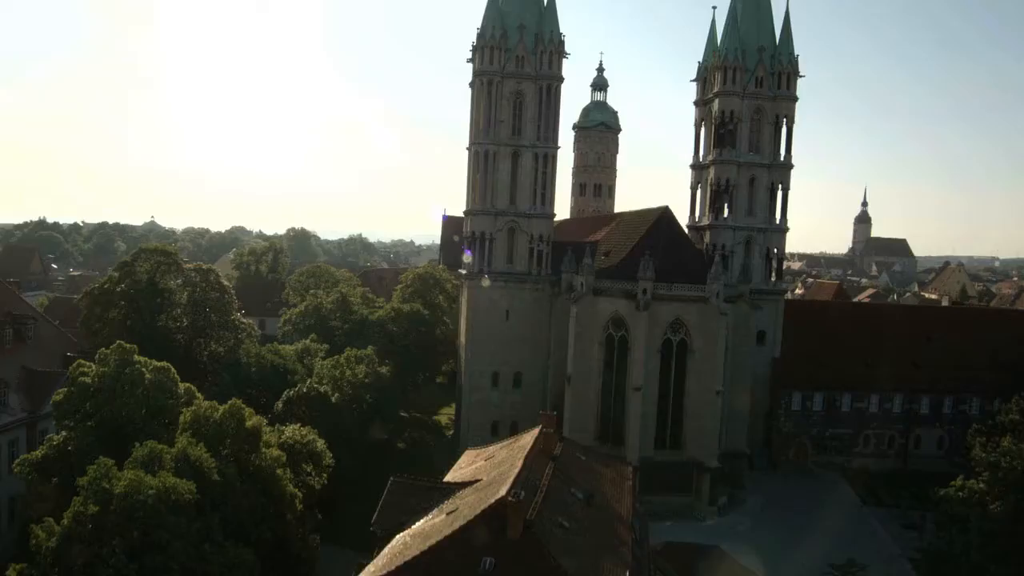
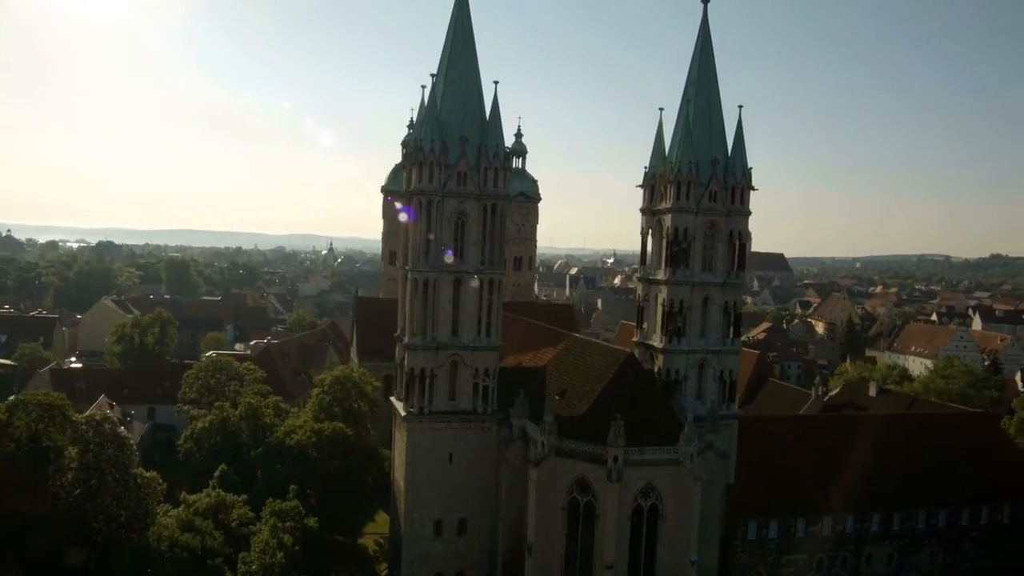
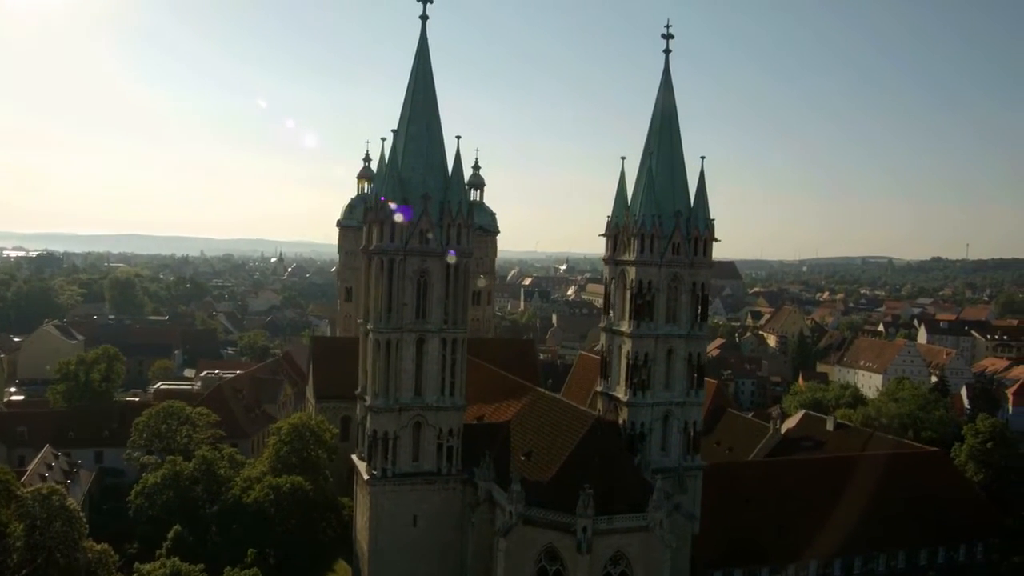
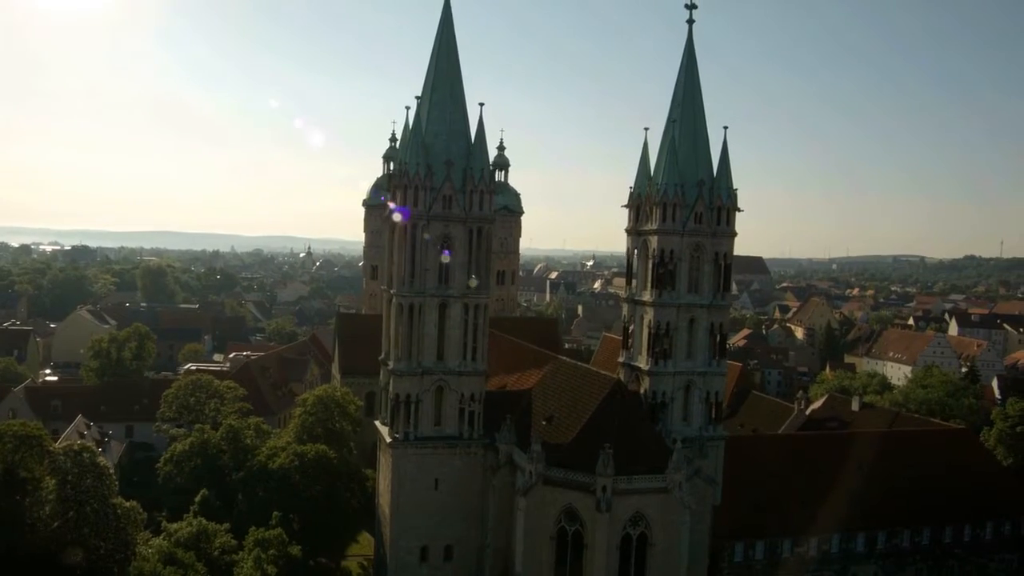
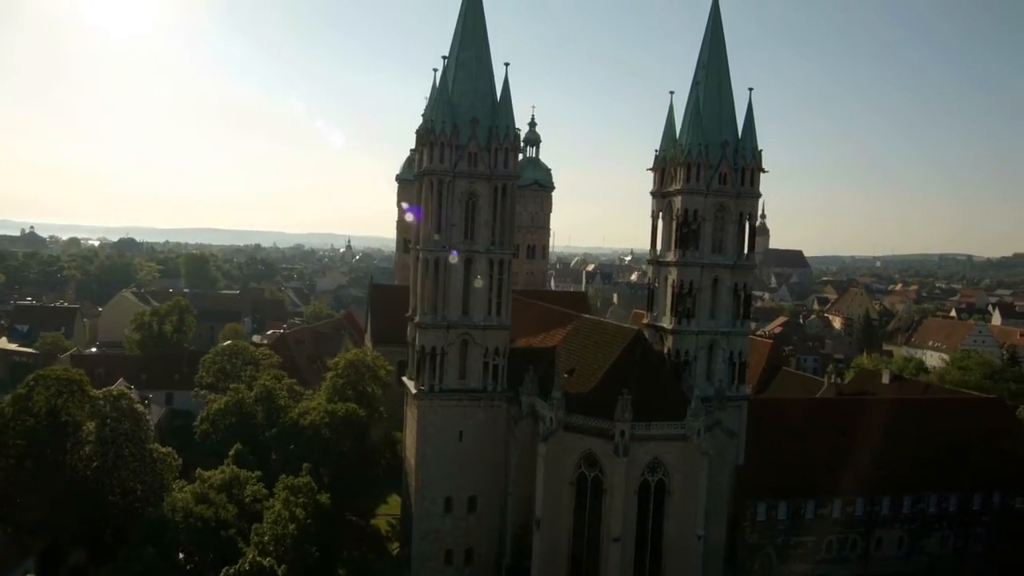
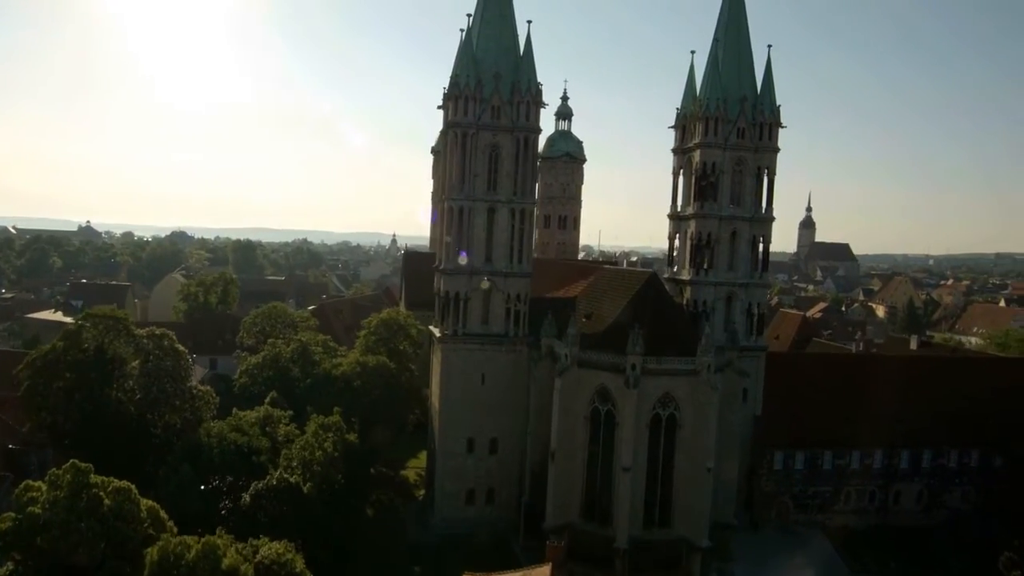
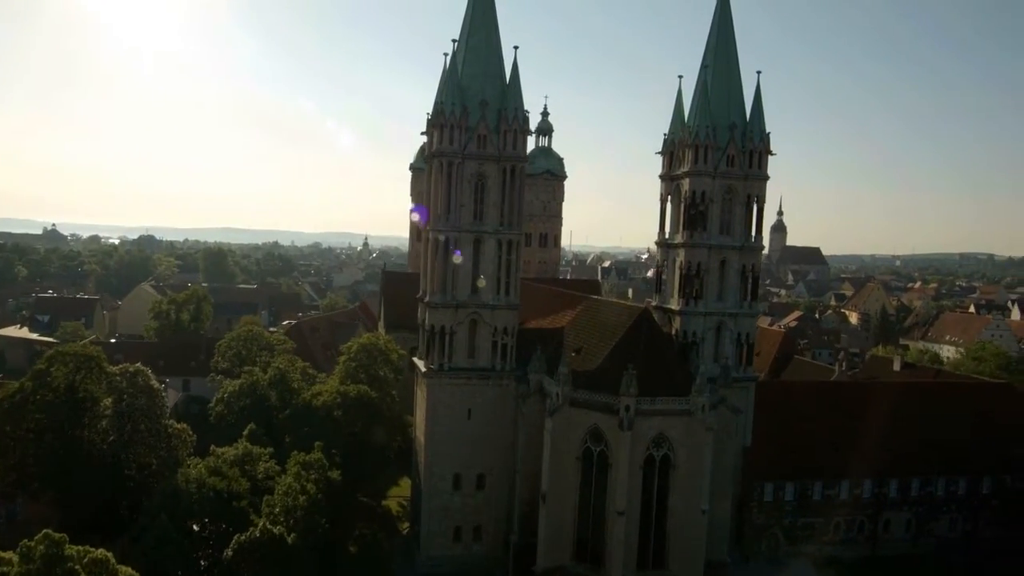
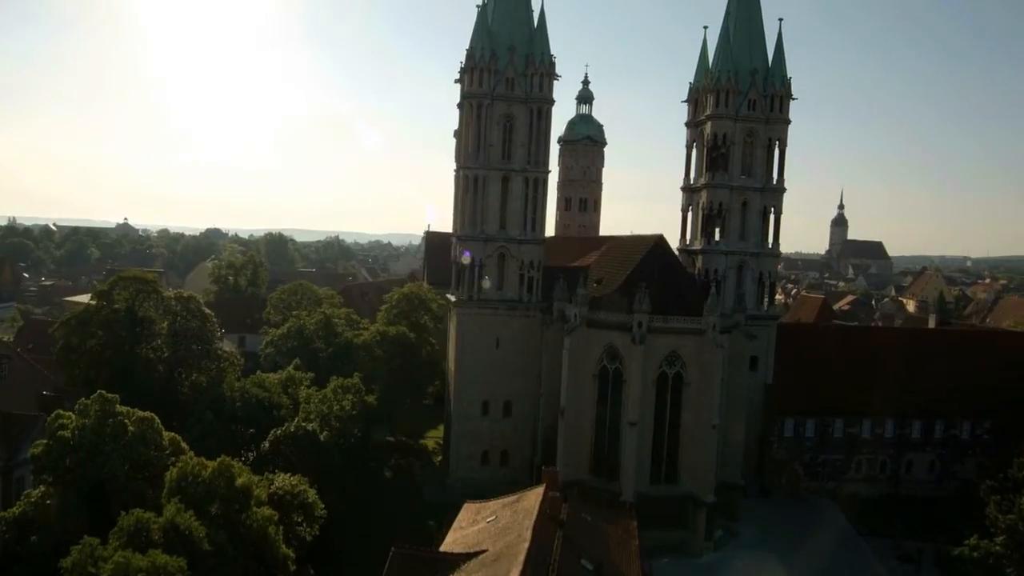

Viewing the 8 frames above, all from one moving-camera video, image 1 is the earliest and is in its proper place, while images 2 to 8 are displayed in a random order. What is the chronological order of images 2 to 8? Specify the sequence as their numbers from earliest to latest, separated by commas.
8, 6, 7, 5, 2, 4, 3
